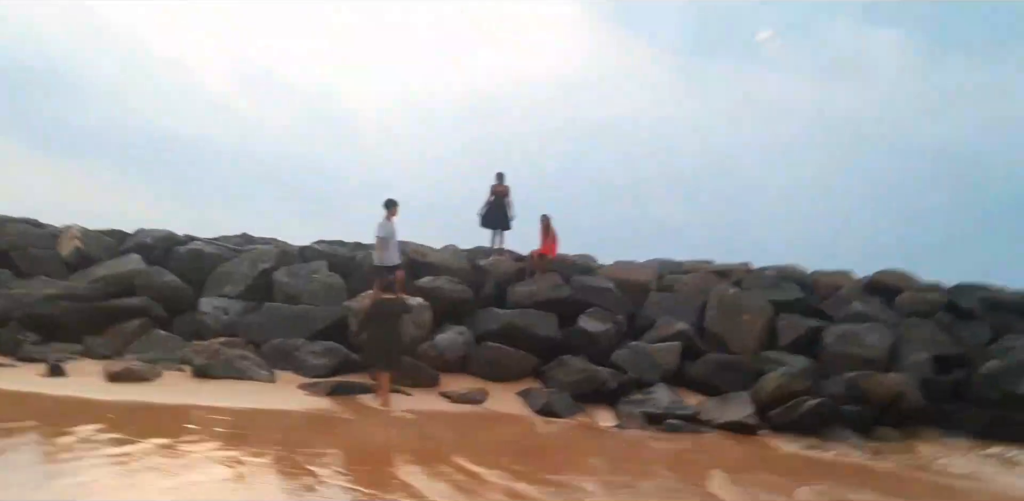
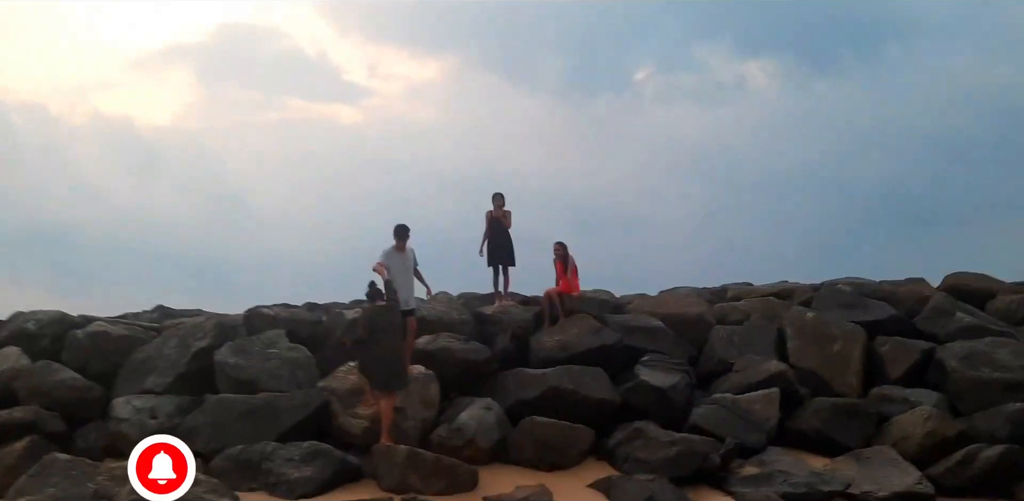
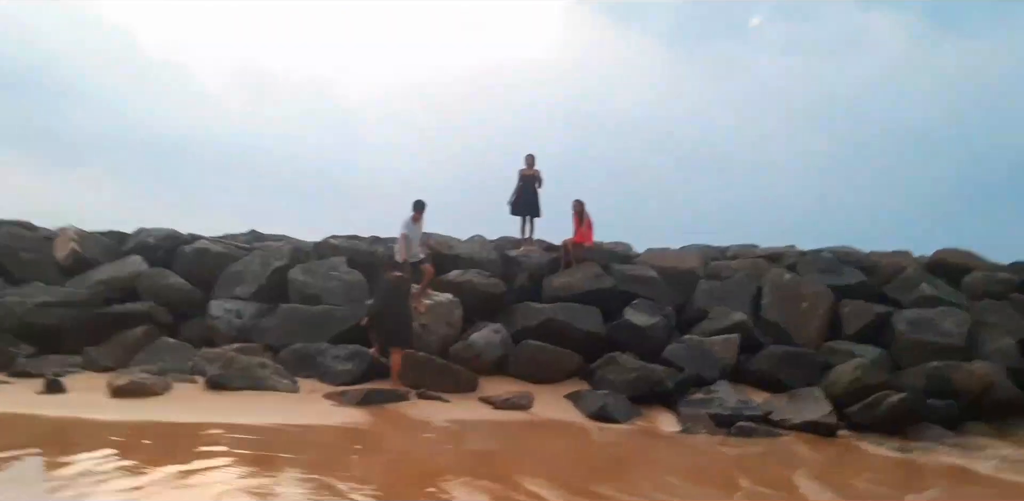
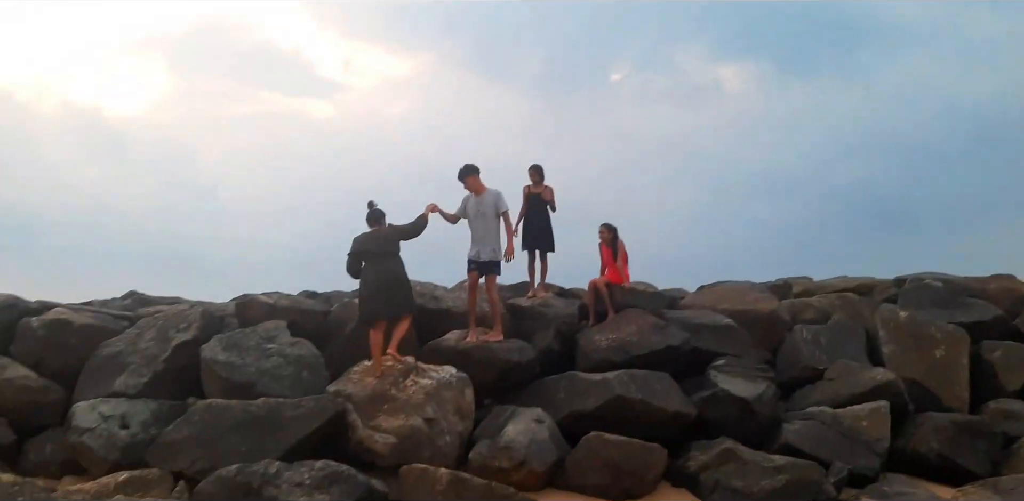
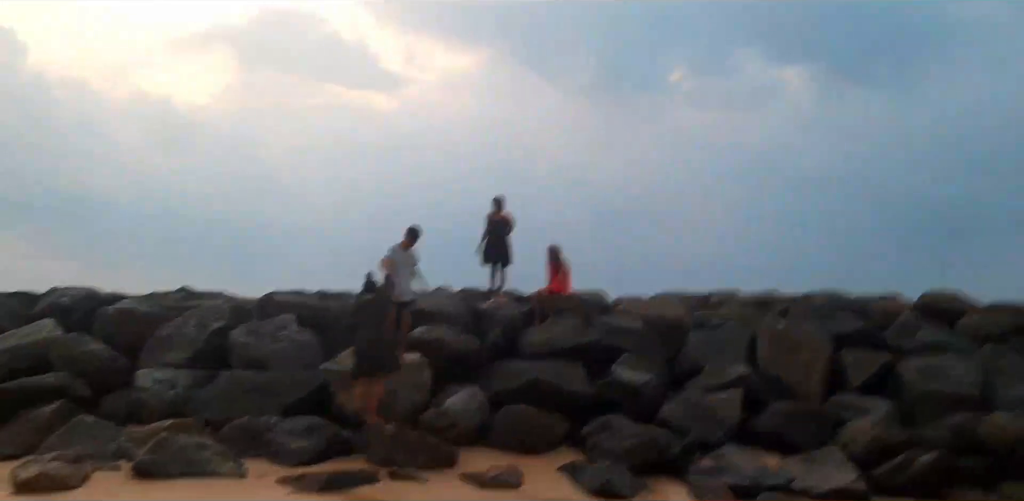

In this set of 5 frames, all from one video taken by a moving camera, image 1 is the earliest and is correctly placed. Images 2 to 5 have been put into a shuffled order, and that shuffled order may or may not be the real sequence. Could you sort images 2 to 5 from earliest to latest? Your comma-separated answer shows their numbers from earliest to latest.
3, 5, 2, 4
